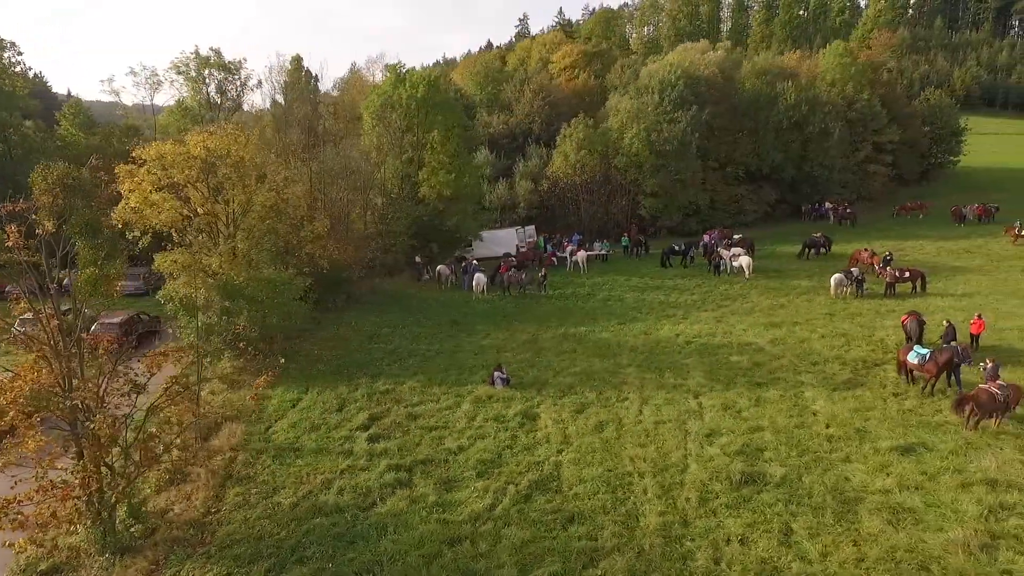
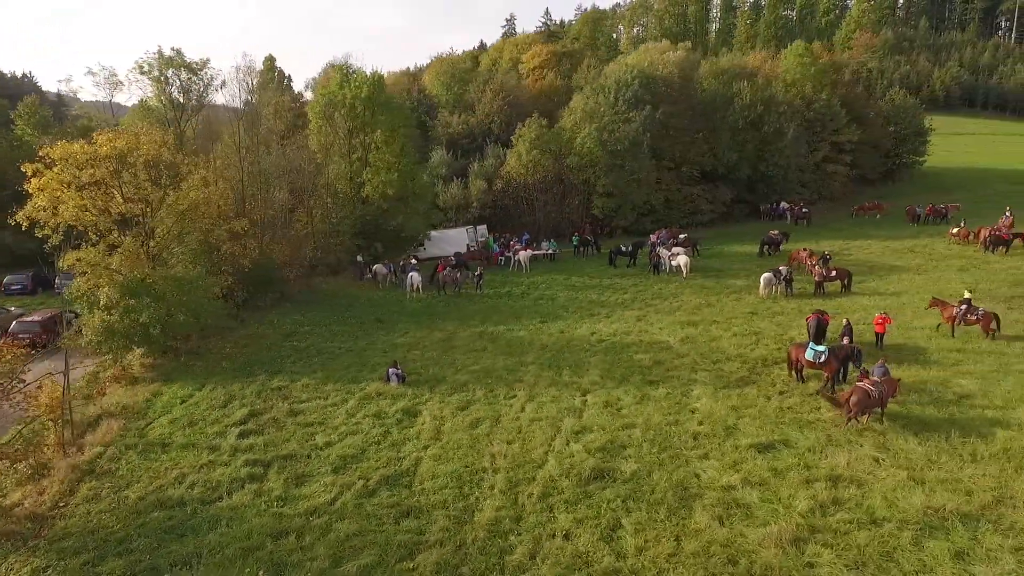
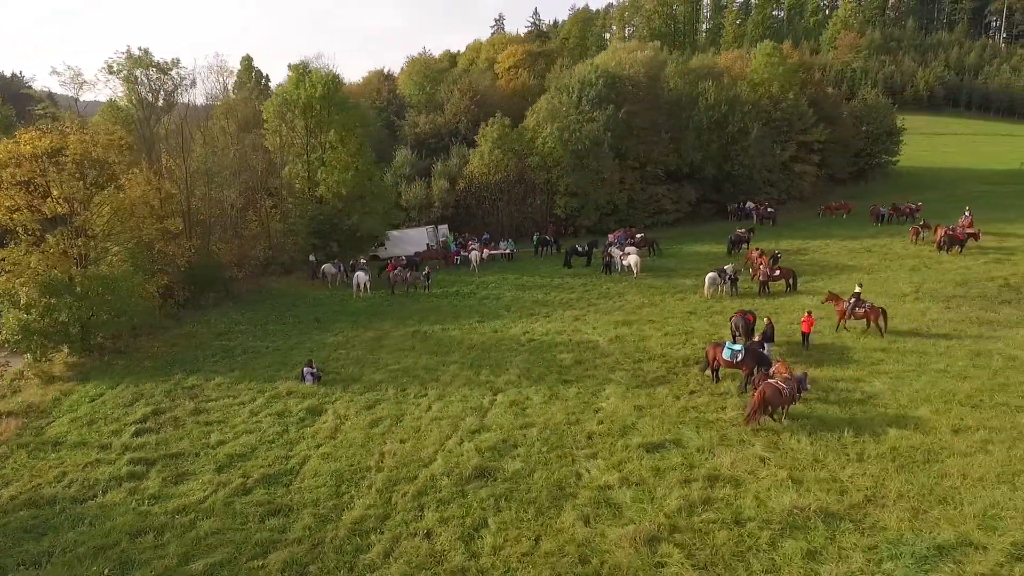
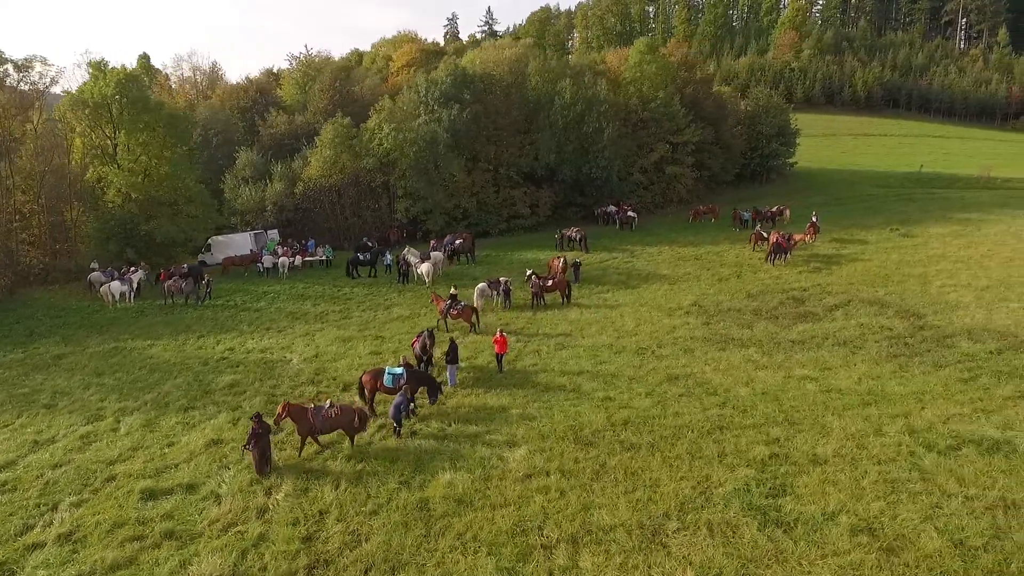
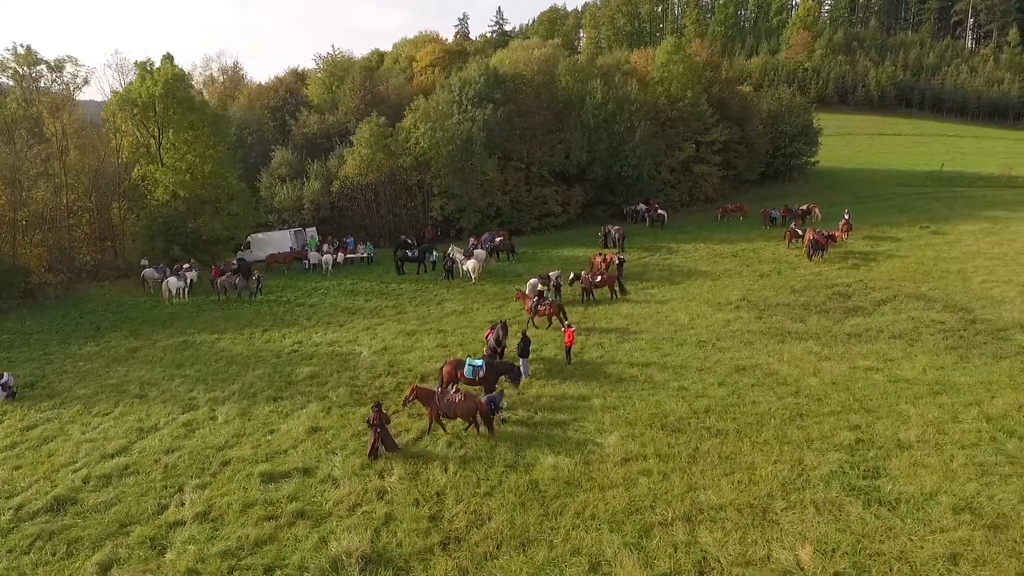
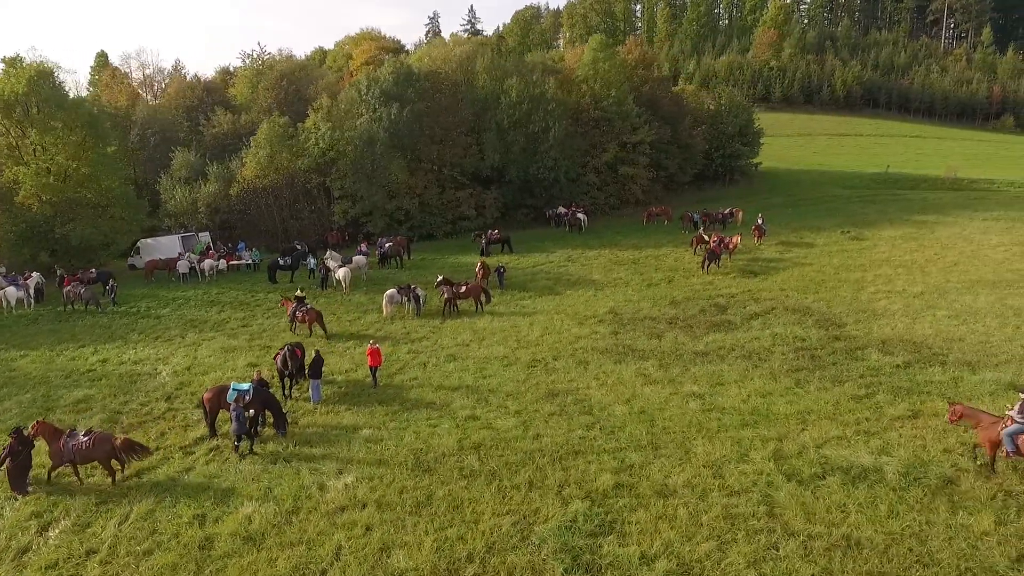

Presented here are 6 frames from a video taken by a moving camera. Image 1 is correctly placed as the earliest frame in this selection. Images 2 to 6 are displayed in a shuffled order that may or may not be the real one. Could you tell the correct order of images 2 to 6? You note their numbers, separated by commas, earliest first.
2, 3, 5, 4, 6
